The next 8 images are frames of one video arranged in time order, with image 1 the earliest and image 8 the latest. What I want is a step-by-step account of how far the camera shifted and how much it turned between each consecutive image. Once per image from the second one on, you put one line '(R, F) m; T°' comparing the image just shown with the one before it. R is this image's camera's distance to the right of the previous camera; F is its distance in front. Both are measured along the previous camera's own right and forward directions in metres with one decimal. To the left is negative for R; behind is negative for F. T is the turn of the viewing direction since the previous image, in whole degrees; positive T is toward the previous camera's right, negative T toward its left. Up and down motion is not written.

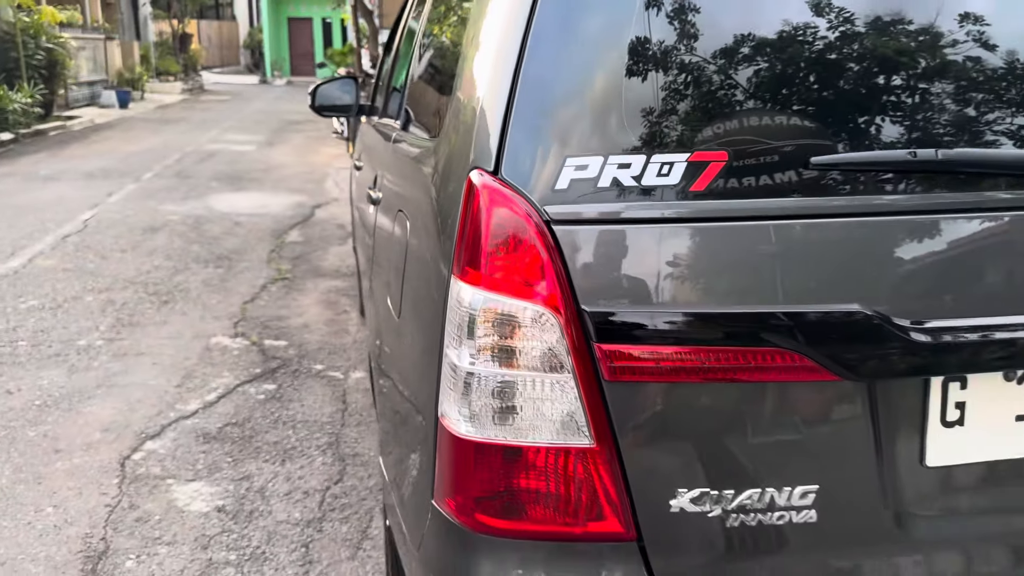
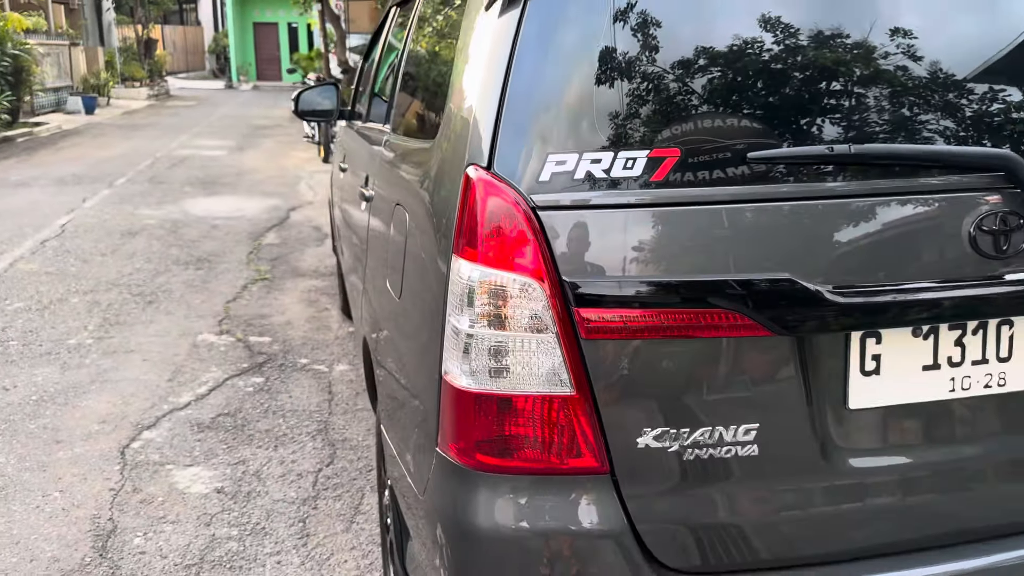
(0.0, -0.2) m; +2°
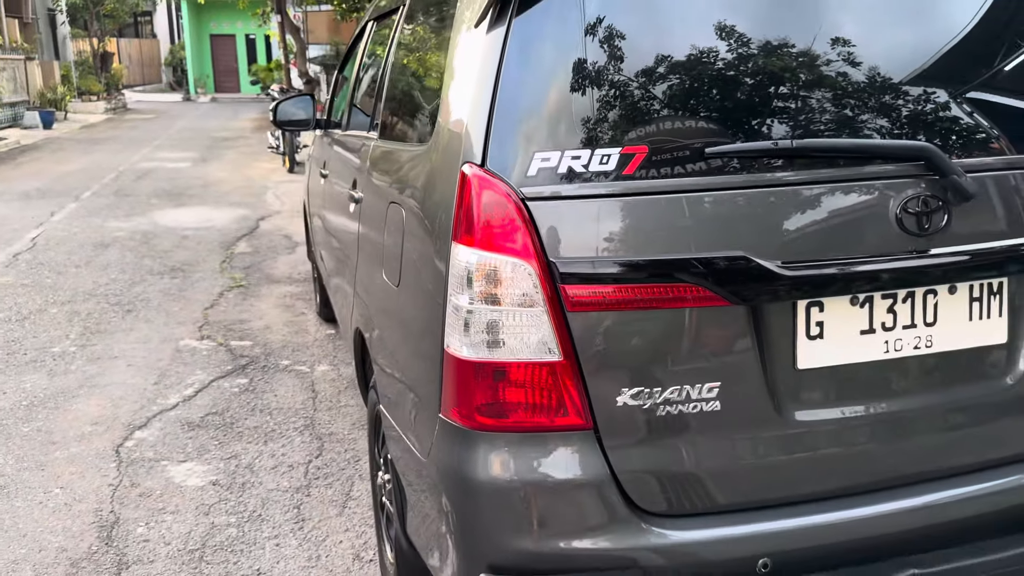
(-0.1, -0.2) m; +2°
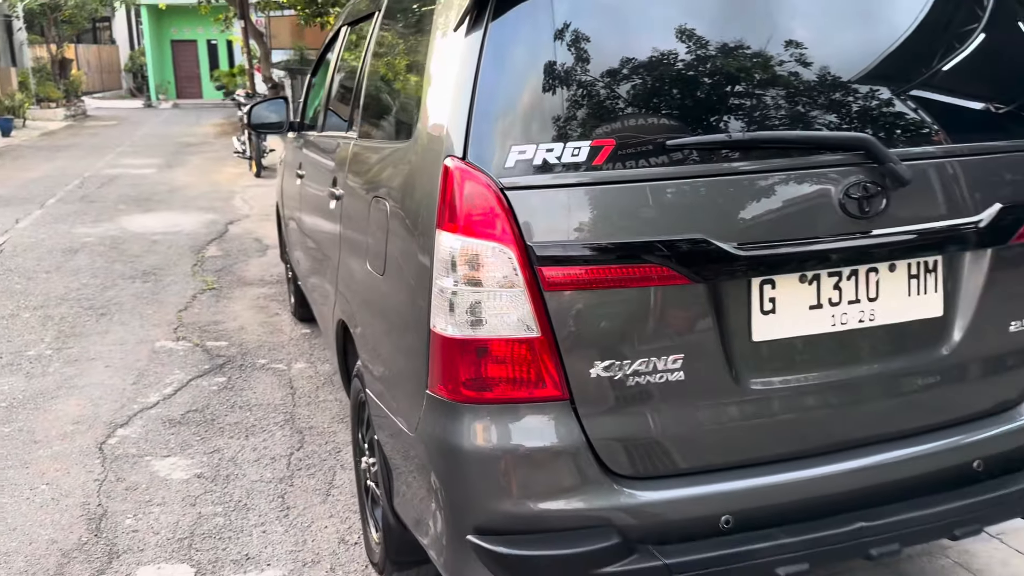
(0.0, -0.1) m; +2°
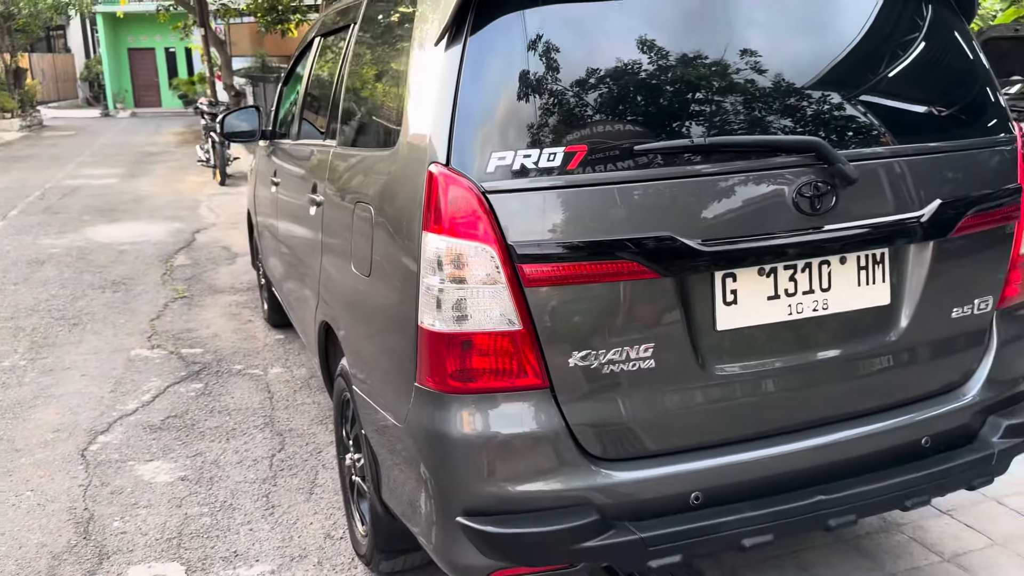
(0.0, -0.1) m; +2°
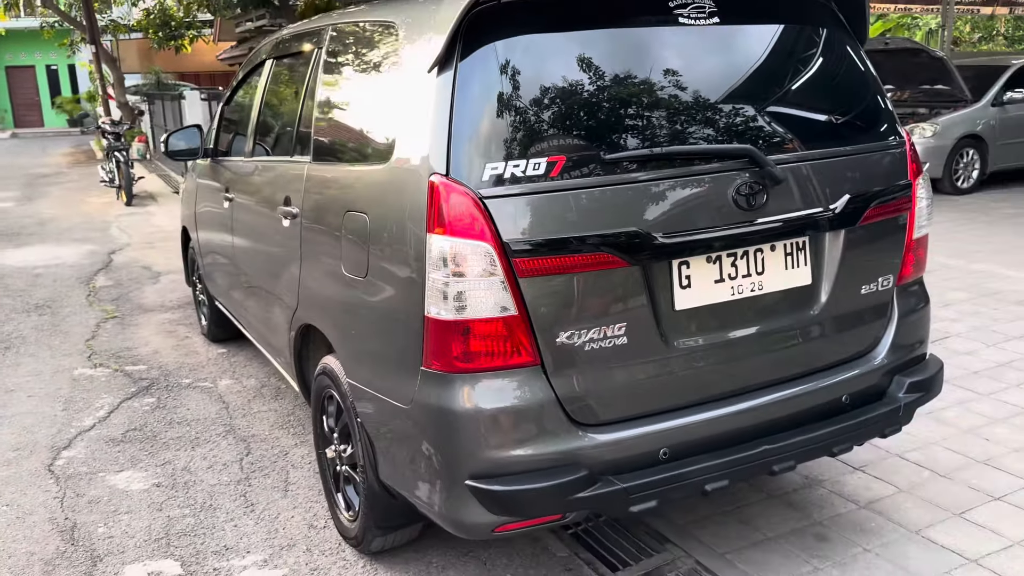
(-0.2, -0.3) m; +7°
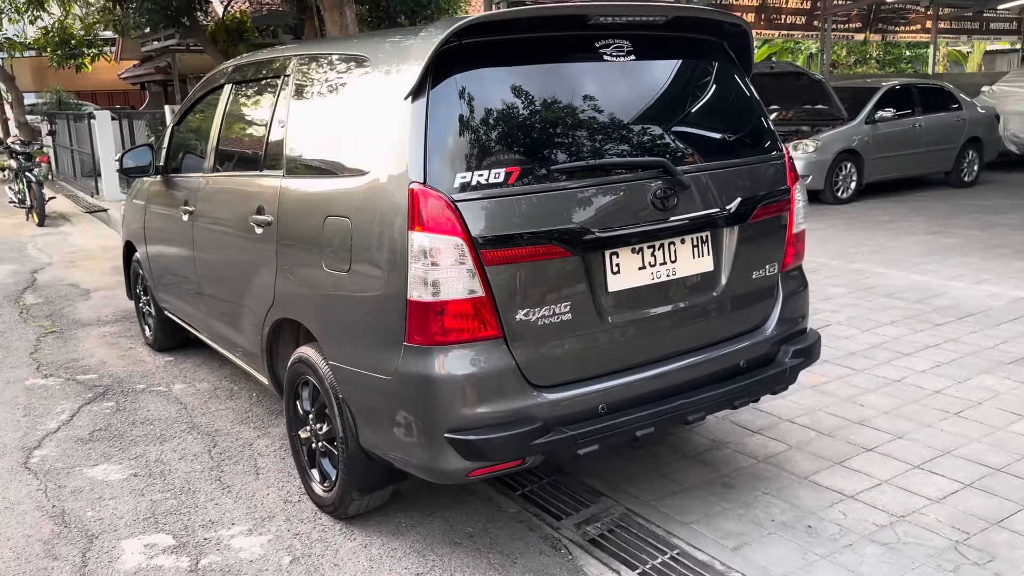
(-0.2, -0.4) m; +6°
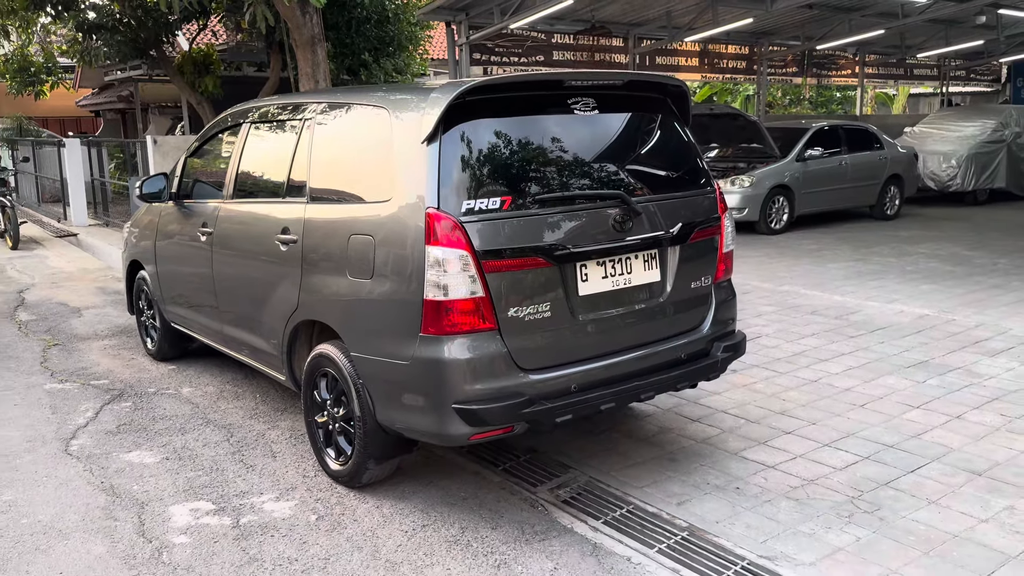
(-0.2, -0.7) m; +3°
